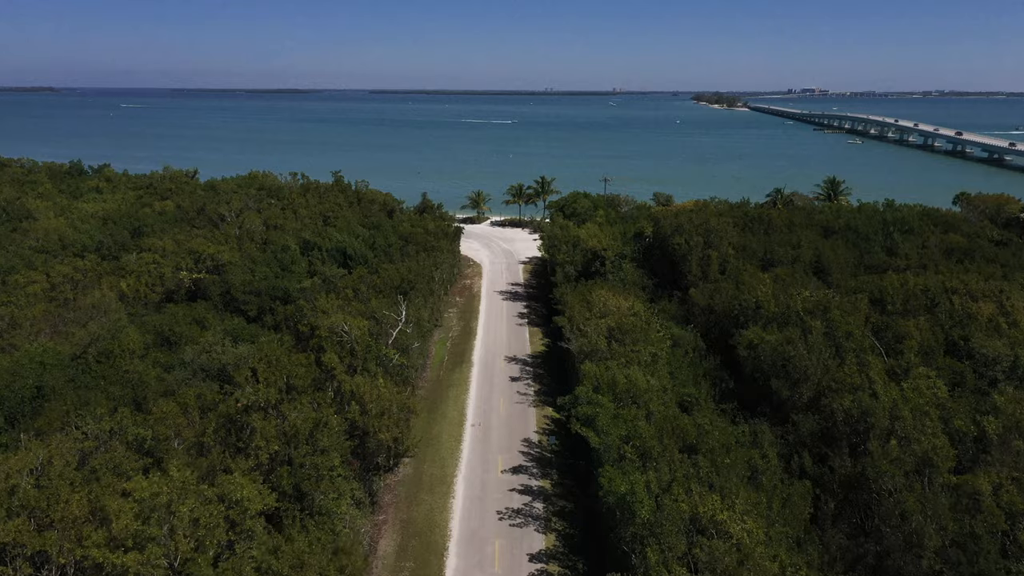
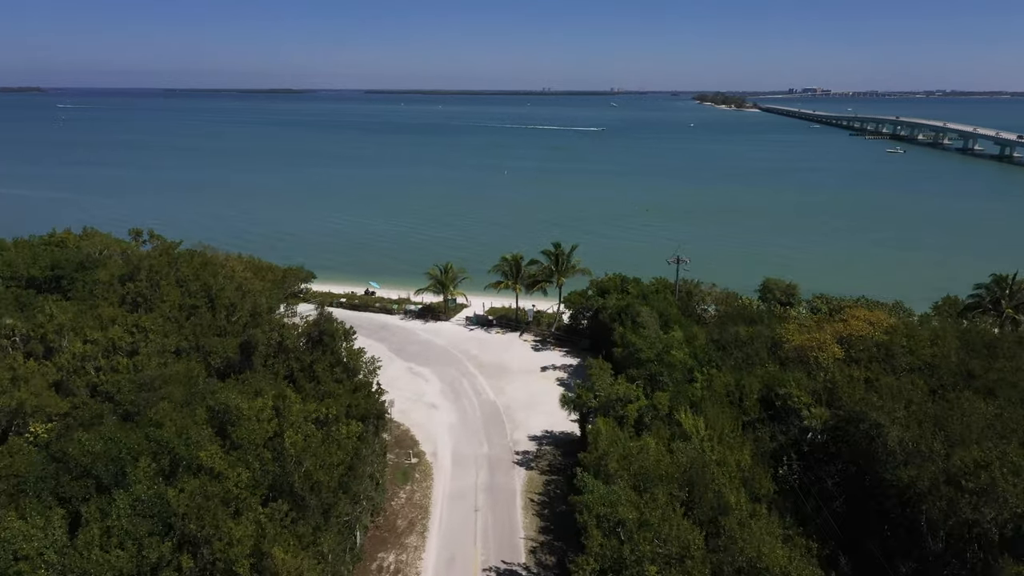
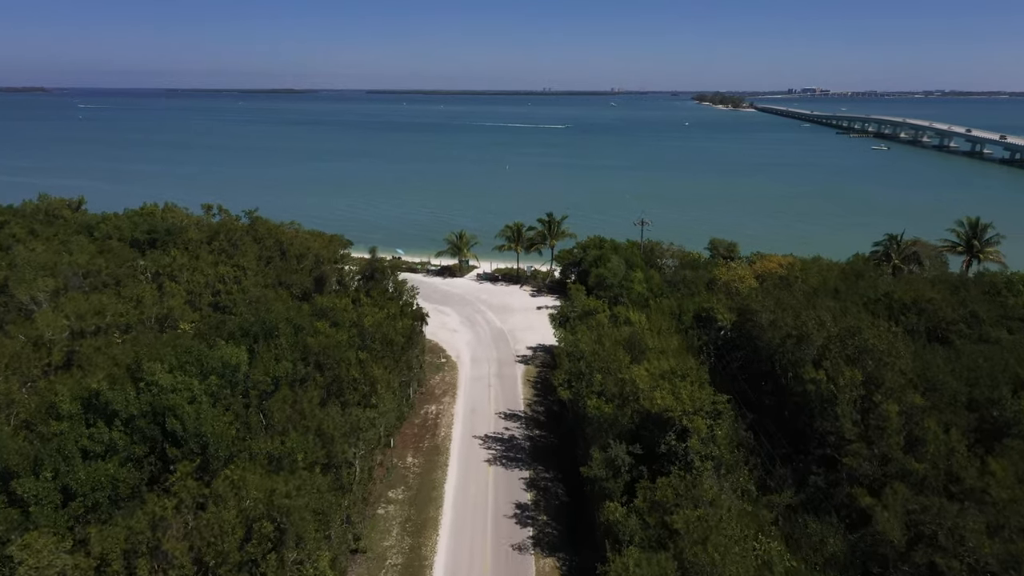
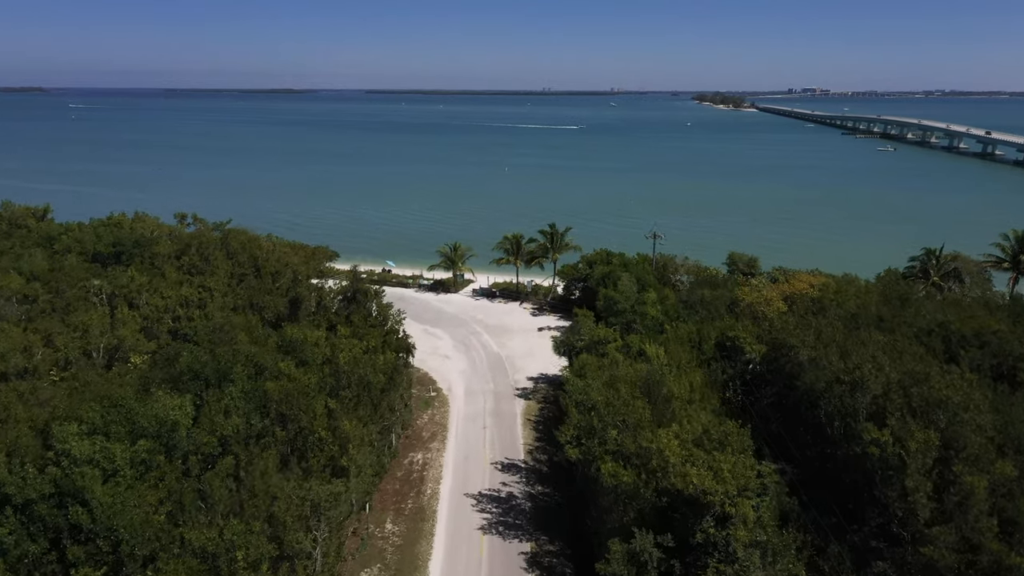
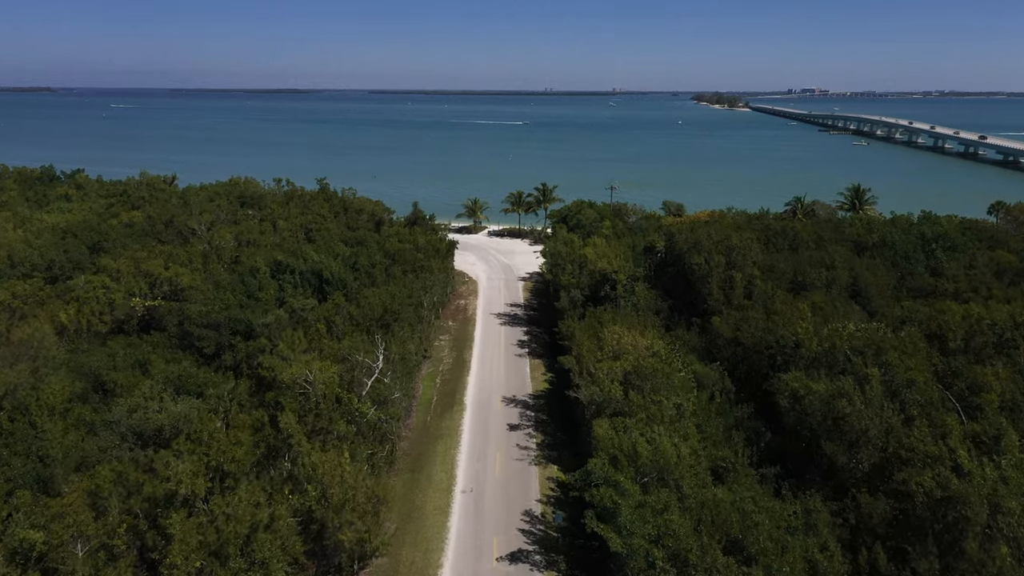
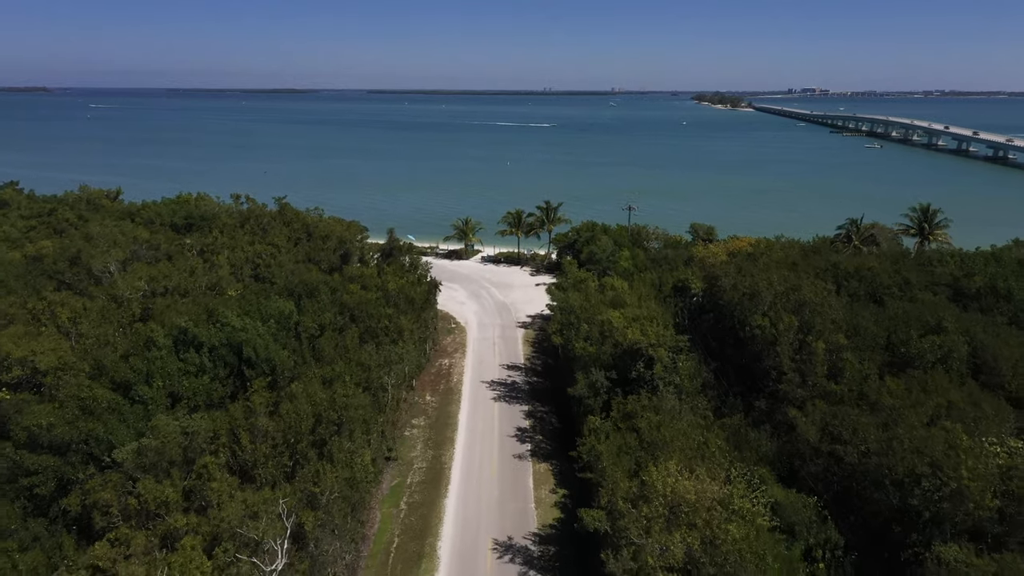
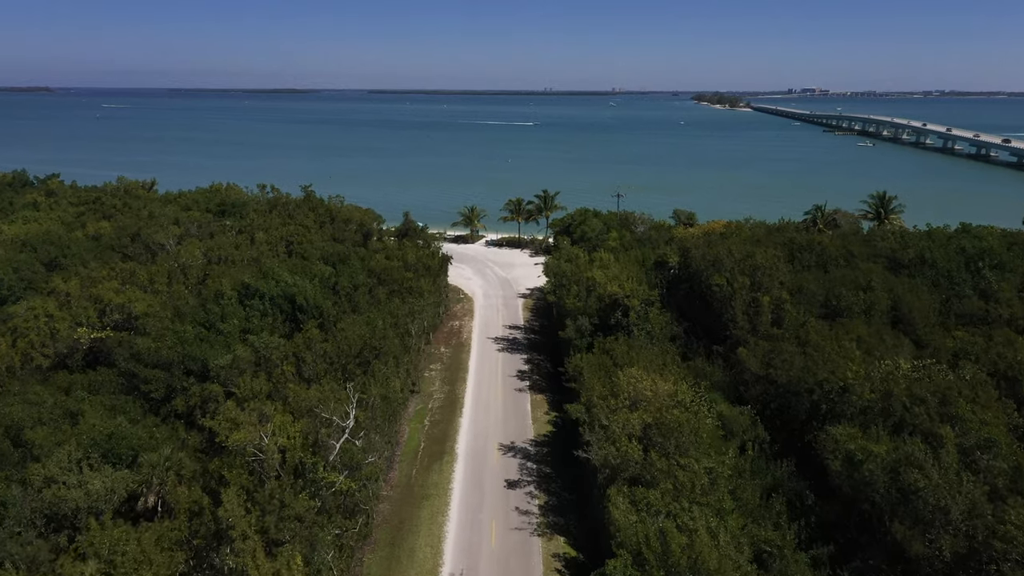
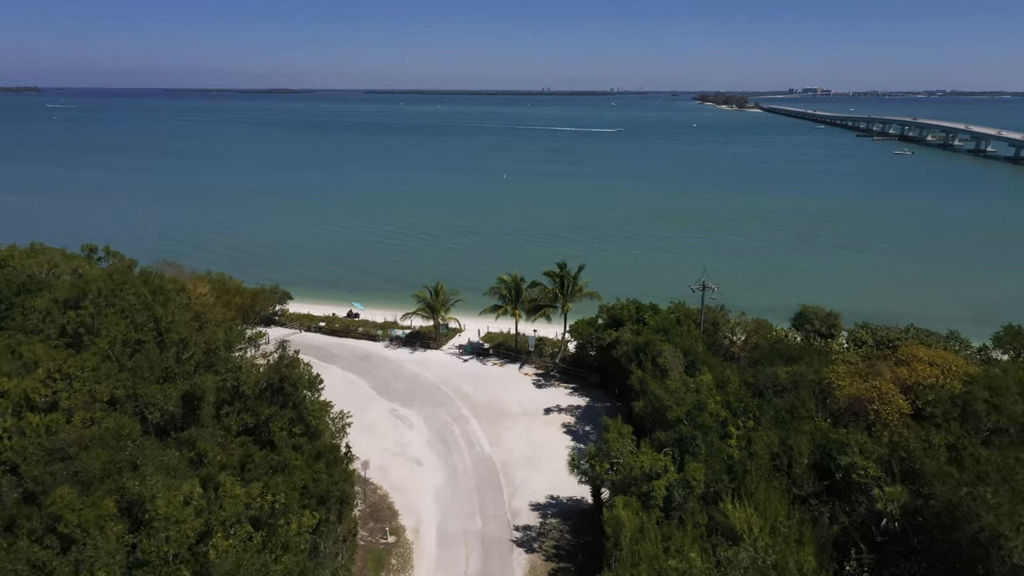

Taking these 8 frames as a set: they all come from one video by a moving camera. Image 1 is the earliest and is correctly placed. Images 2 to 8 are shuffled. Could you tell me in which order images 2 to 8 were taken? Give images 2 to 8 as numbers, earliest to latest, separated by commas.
5, 7, 6, 3, 4, 2, 8
